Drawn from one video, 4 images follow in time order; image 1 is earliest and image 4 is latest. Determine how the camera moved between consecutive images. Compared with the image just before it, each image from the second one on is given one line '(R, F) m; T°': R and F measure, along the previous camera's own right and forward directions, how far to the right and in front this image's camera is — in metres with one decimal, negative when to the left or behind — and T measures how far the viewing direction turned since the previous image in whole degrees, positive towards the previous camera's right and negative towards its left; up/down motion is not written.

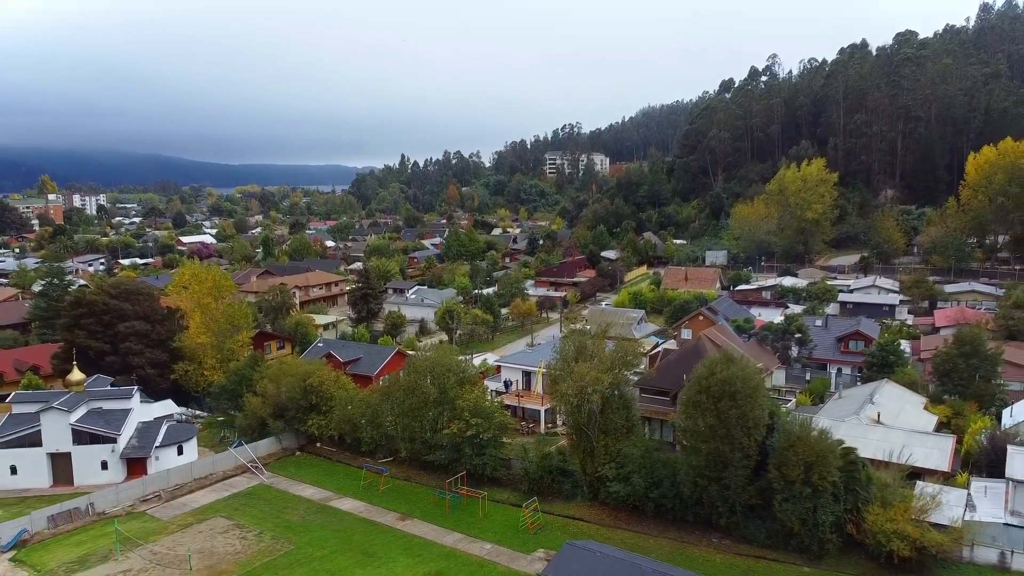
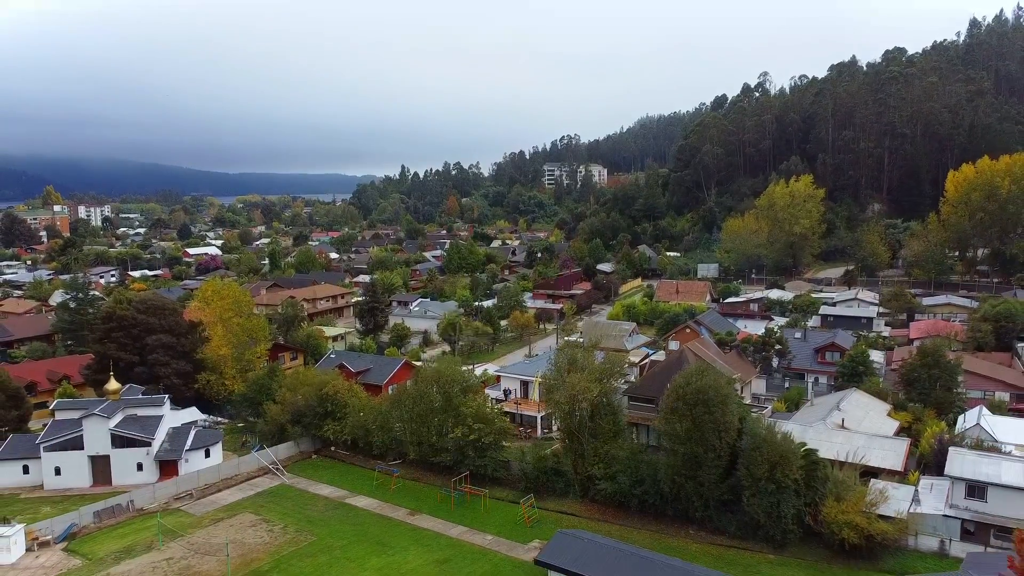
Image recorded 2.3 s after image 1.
(0.0, -1.7) m; 0°
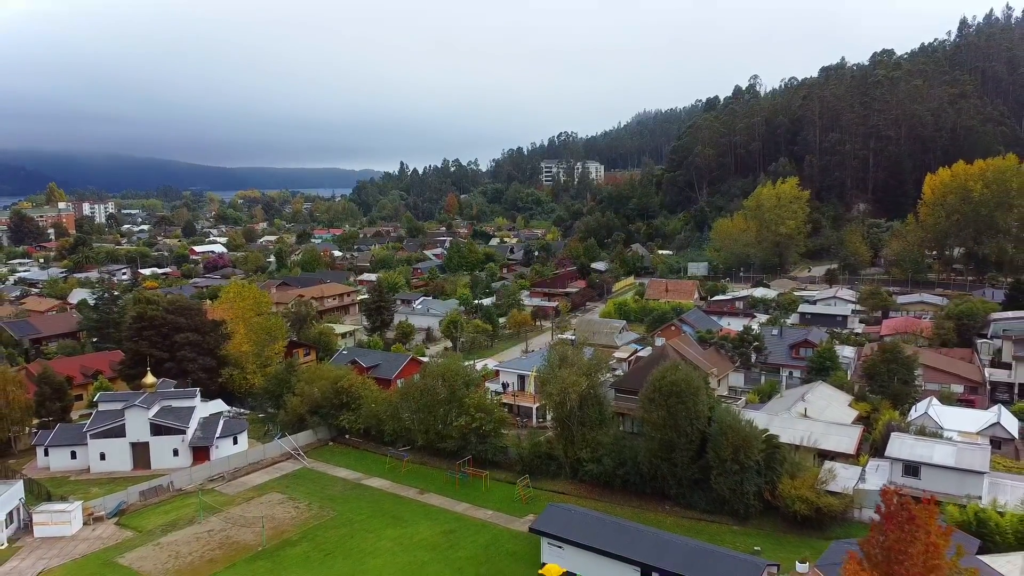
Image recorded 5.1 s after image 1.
(0.0, -2.1) m; 0°
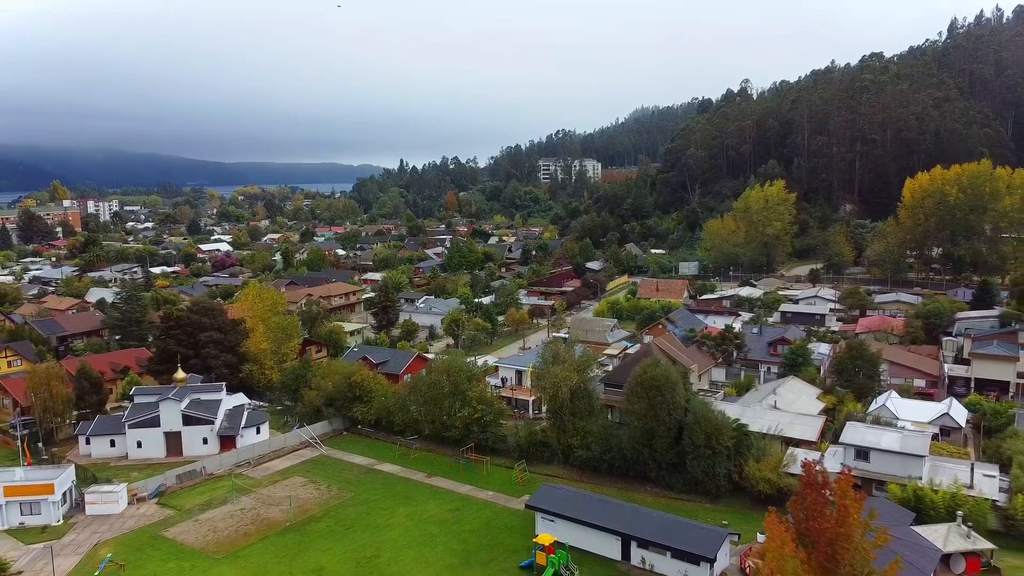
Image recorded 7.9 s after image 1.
(0.0, -2.1) m; 0°
